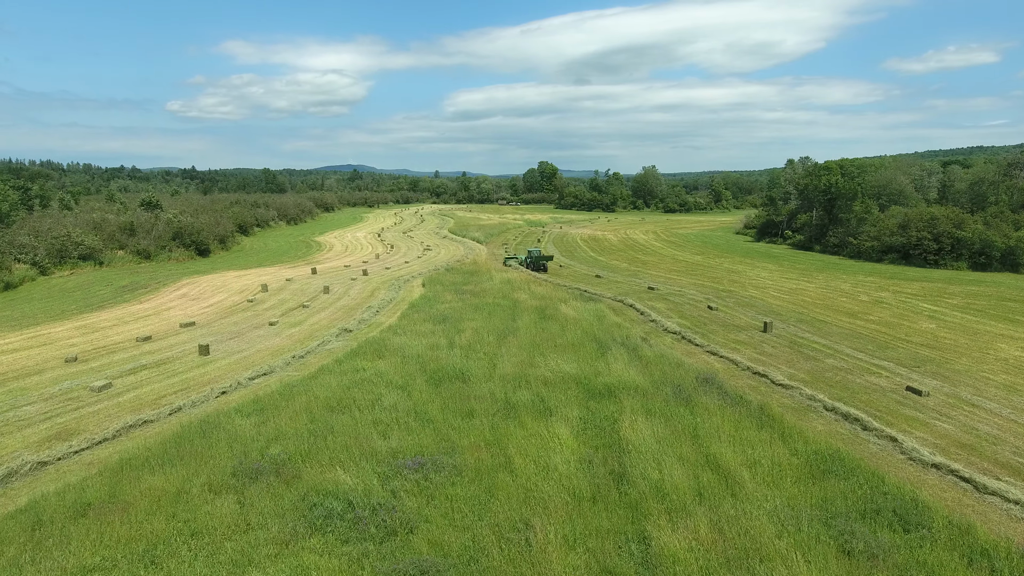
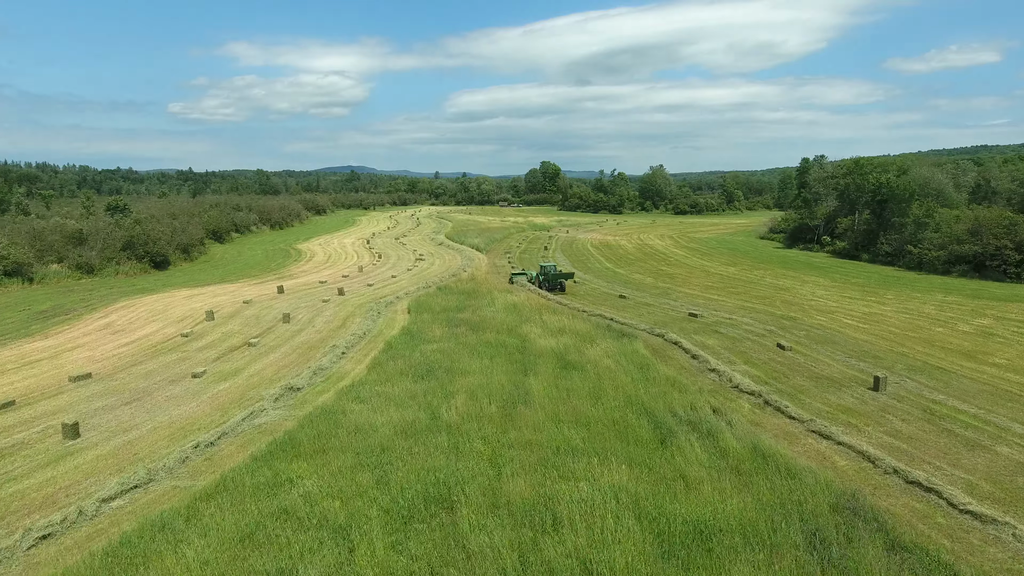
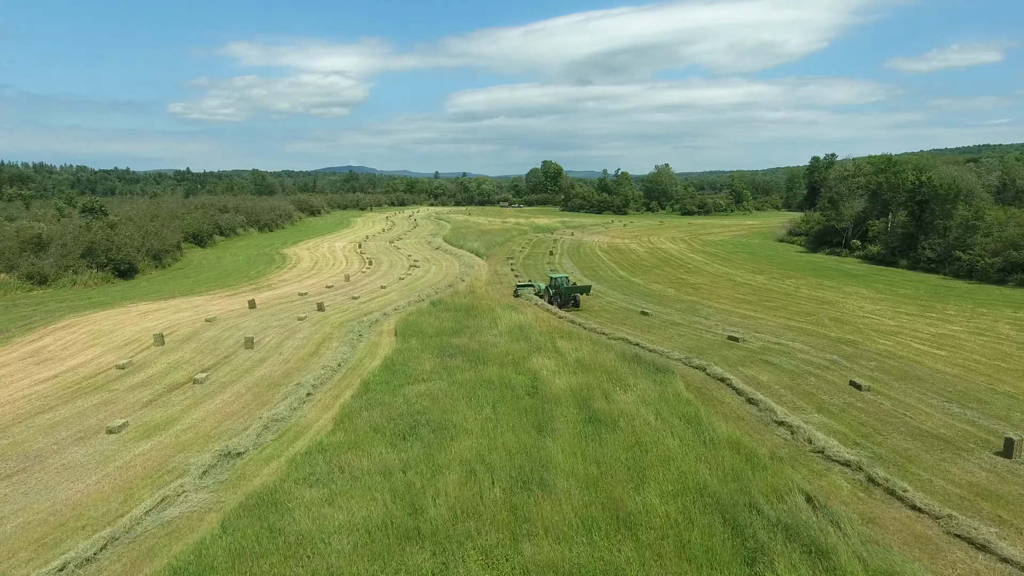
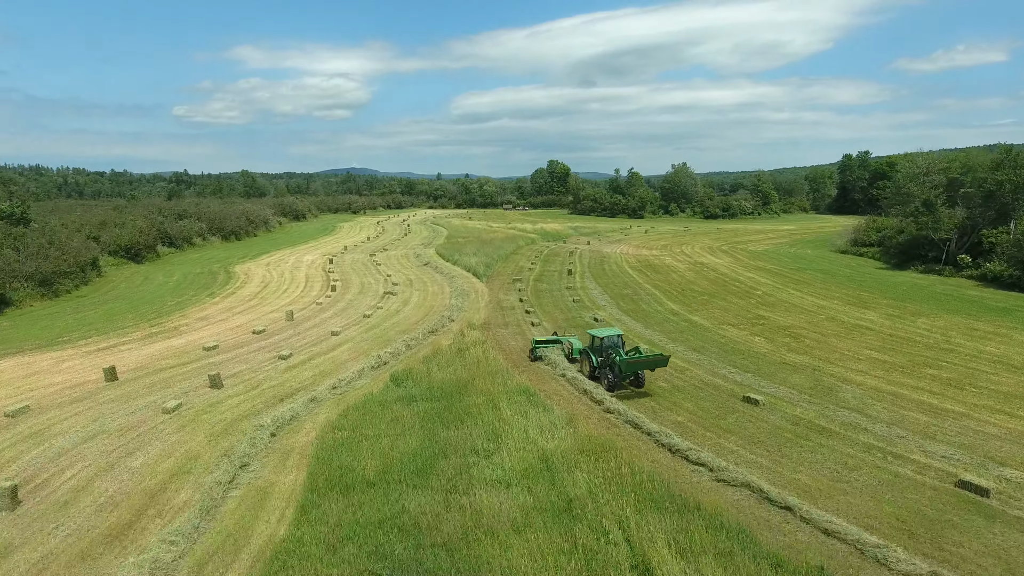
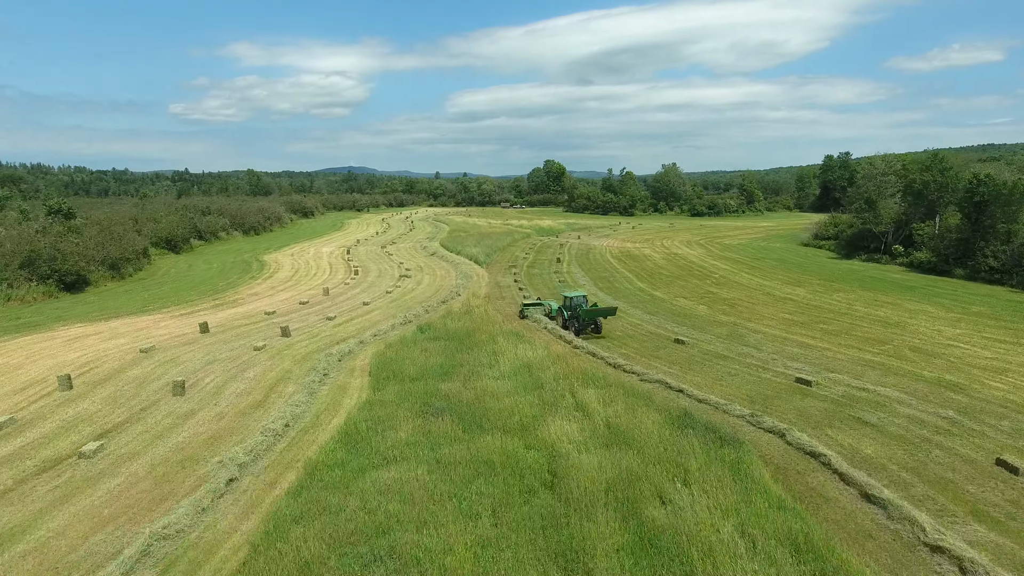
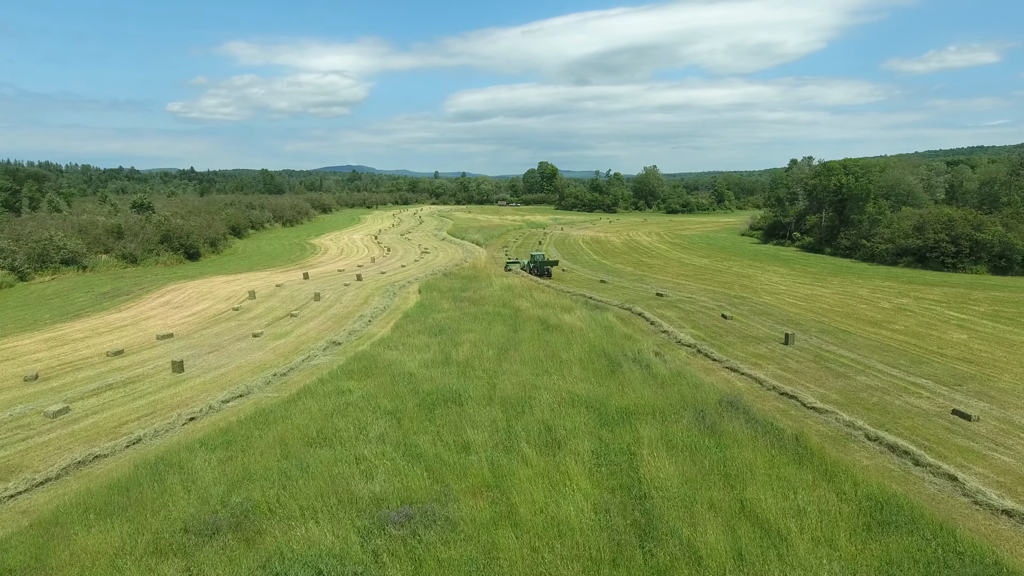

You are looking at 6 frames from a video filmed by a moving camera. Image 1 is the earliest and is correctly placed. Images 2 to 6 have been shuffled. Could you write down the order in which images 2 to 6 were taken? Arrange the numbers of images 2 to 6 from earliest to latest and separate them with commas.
6, 2, 3, 5, 4
